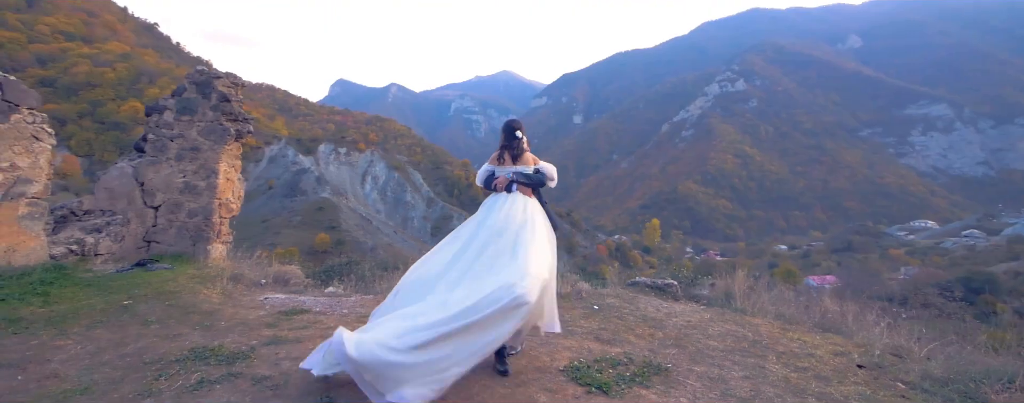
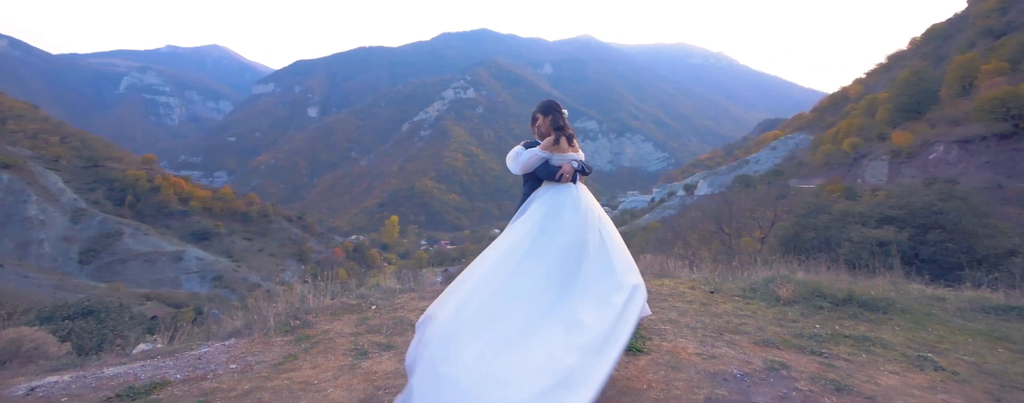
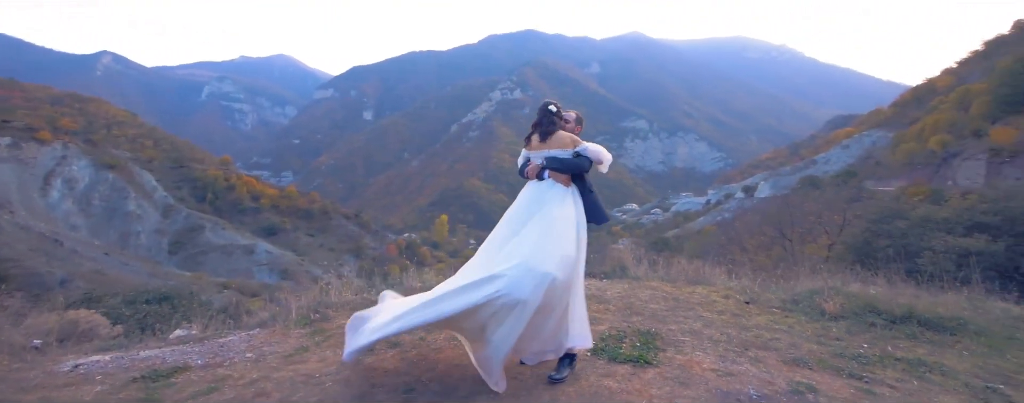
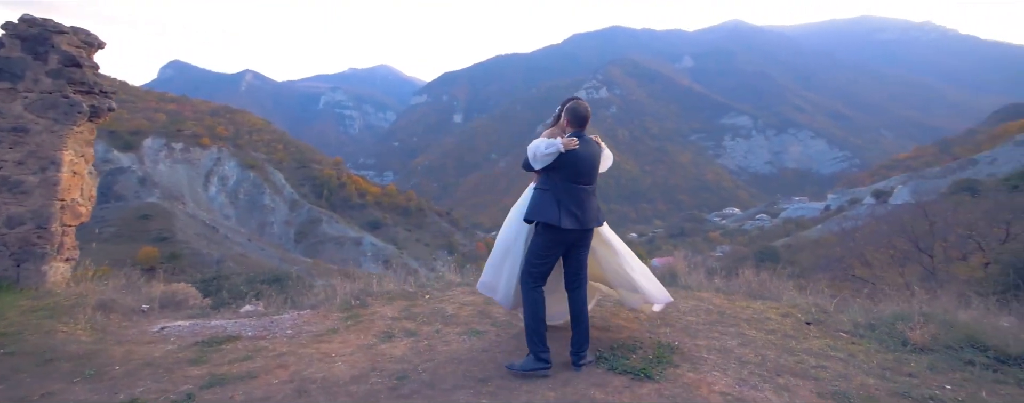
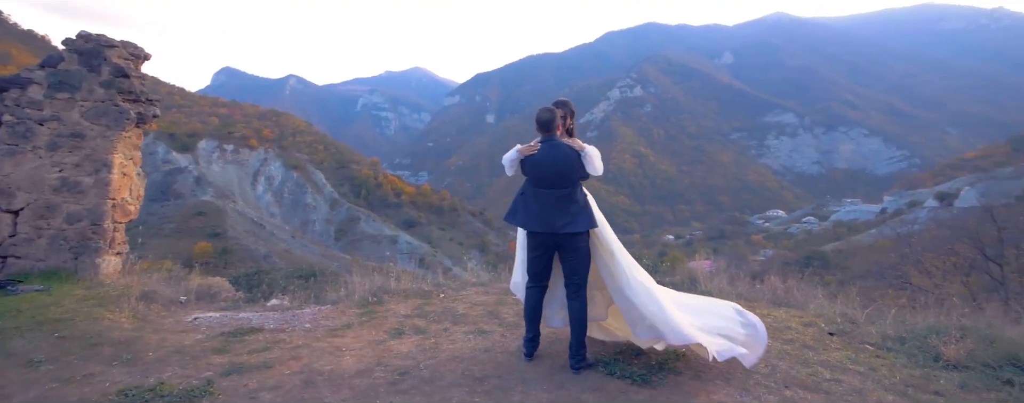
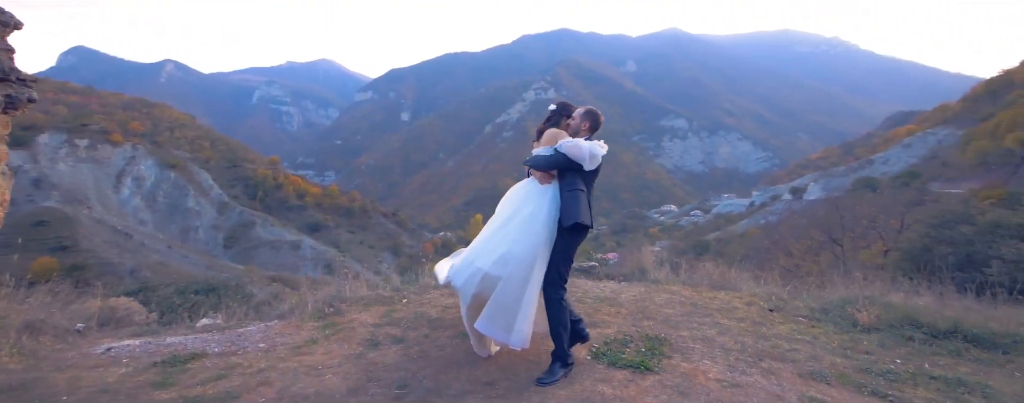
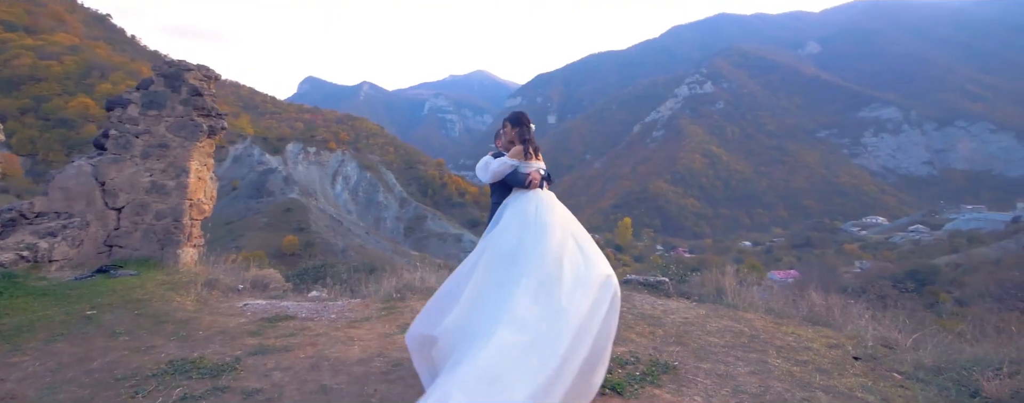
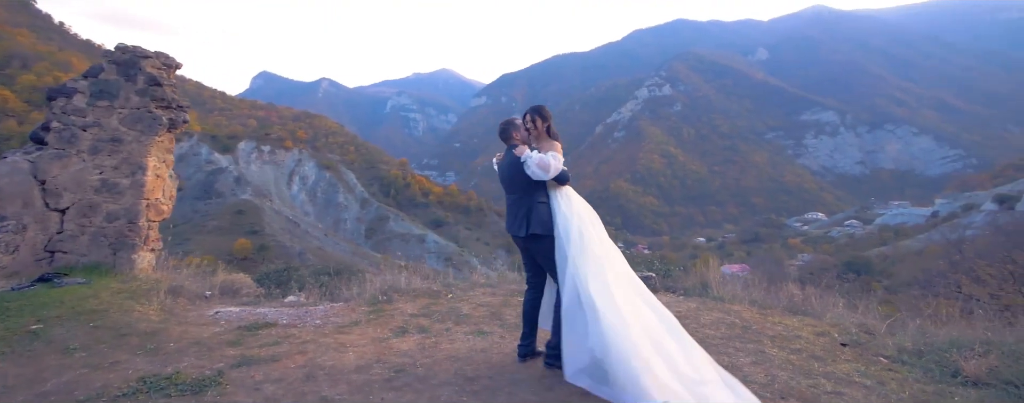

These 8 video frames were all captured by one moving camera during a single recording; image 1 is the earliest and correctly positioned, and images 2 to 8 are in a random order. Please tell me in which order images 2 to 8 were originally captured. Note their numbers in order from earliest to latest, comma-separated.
7, 8, 5, 4, 6, 3, 2
